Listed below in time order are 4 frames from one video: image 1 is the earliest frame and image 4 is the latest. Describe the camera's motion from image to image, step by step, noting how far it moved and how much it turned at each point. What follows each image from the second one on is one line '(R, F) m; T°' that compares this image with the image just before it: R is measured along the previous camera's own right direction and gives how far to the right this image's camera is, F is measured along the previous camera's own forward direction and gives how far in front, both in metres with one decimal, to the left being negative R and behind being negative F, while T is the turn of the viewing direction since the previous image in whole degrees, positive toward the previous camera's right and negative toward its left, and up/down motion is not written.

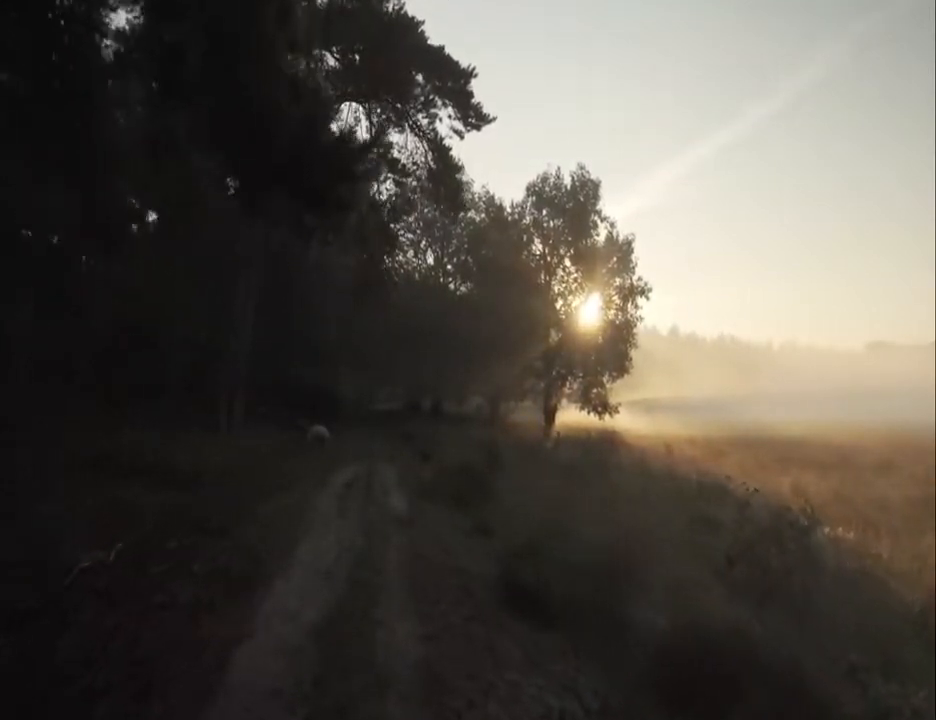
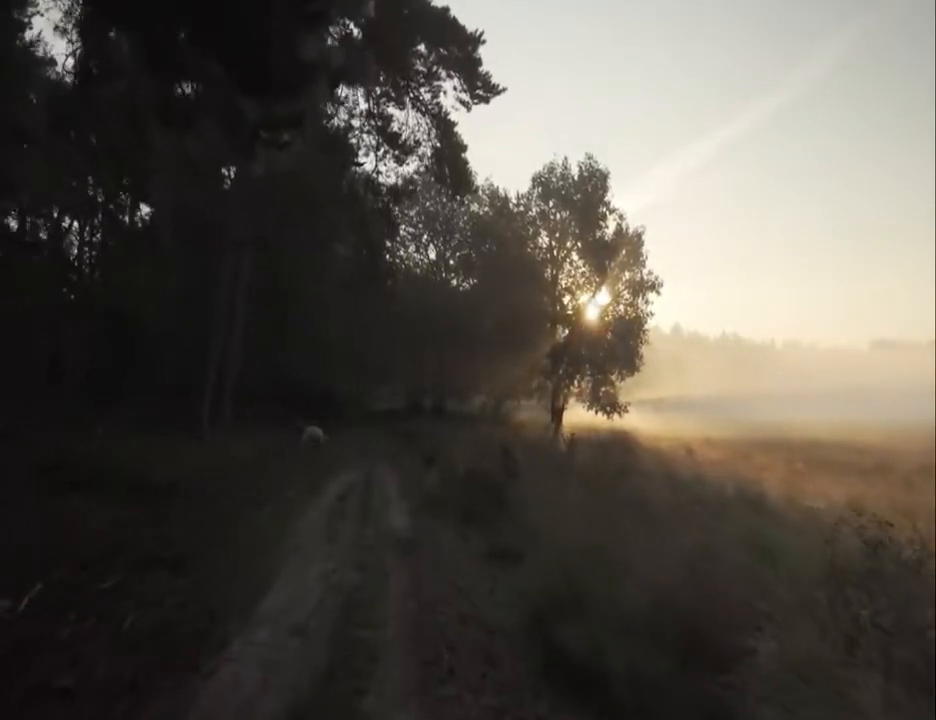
(-0.2, +2.5) m; 0°
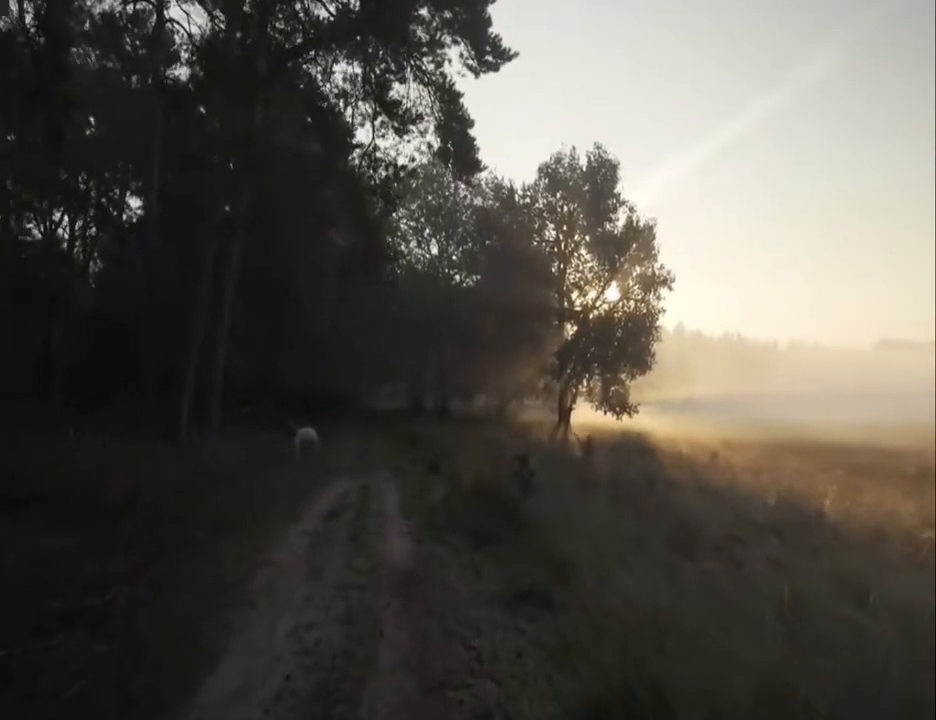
(-0.2, +2.5) m; 0°
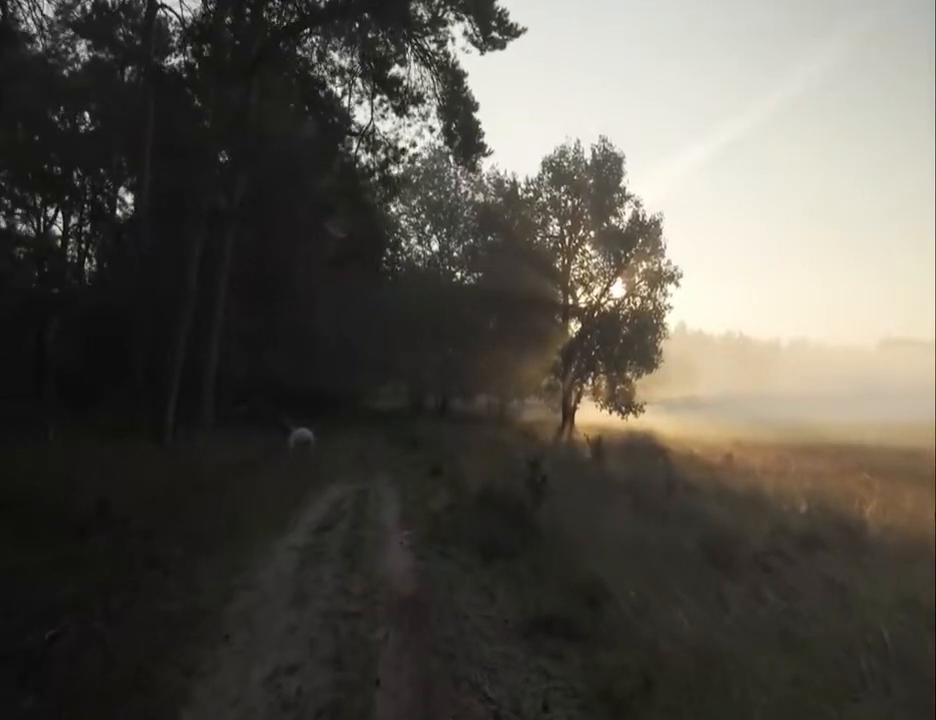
(-0.1, +1.4) m; 0°
